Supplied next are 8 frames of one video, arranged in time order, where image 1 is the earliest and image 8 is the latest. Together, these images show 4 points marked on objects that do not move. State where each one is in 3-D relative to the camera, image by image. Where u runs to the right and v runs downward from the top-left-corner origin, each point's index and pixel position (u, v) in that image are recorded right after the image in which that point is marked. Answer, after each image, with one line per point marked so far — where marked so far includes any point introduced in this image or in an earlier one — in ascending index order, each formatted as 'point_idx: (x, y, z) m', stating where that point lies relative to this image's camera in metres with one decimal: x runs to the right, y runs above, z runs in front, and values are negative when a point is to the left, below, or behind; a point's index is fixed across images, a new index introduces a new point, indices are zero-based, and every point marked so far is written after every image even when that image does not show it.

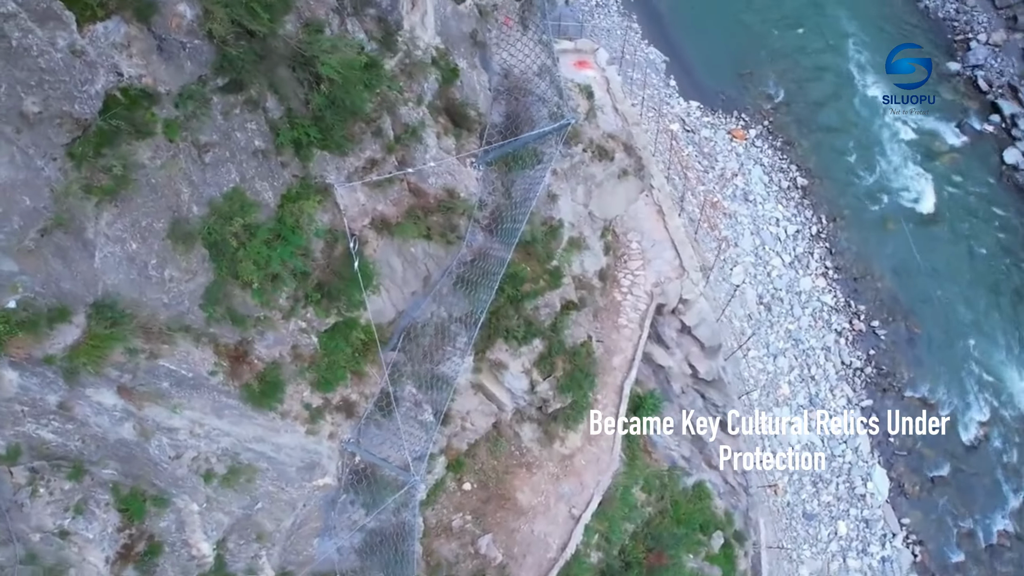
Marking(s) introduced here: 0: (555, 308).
0: (+0.7, -0.3, +13.2) m
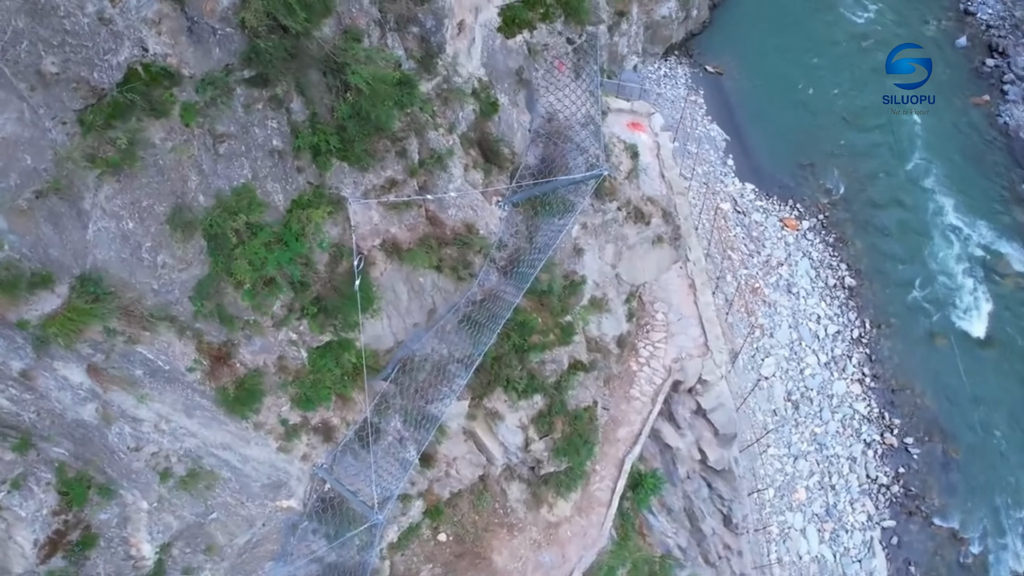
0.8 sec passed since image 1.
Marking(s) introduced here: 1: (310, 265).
0: (+0.7, -1.2, +12.6) m
1: (-2.3, +0.3, +9.9) m
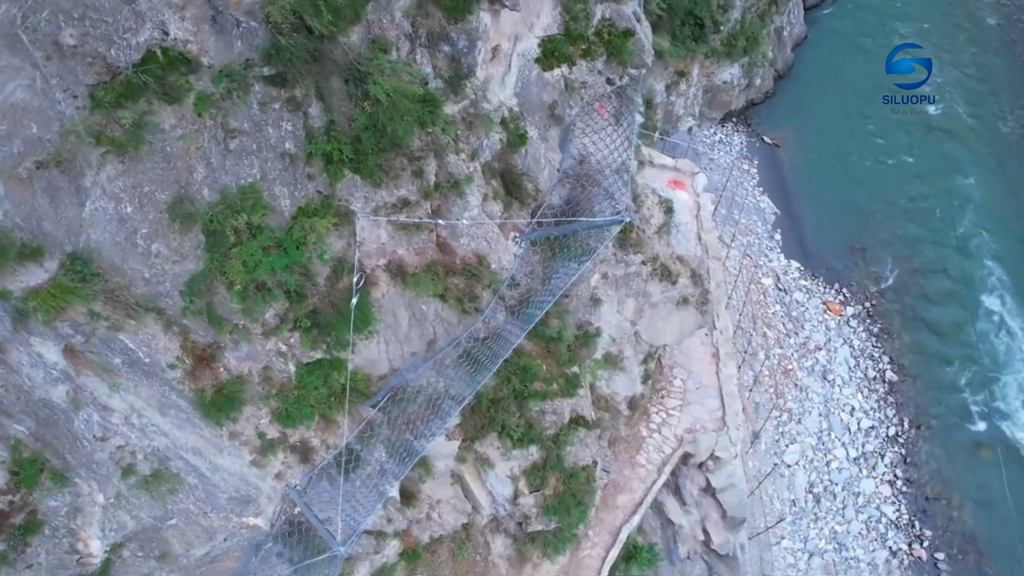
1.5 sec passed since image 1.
0: (+0.7, -1.8, +11.9) m
1: (-2.2, +0.2, +9.6) m
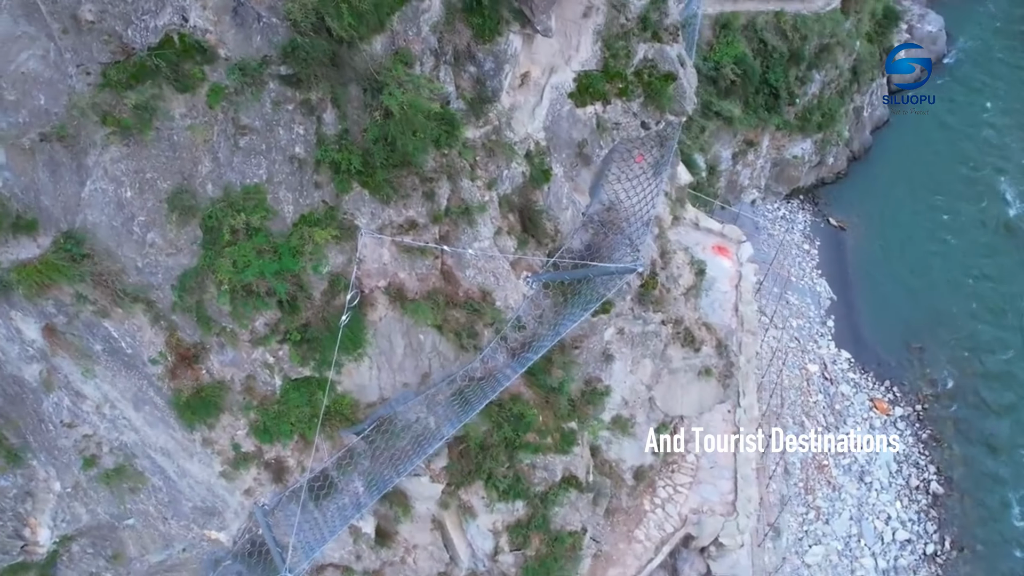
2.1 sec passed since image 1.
0: (+0.6, -2.5, +11.2) m
1: (-2.2, 0.0, +9.2) m
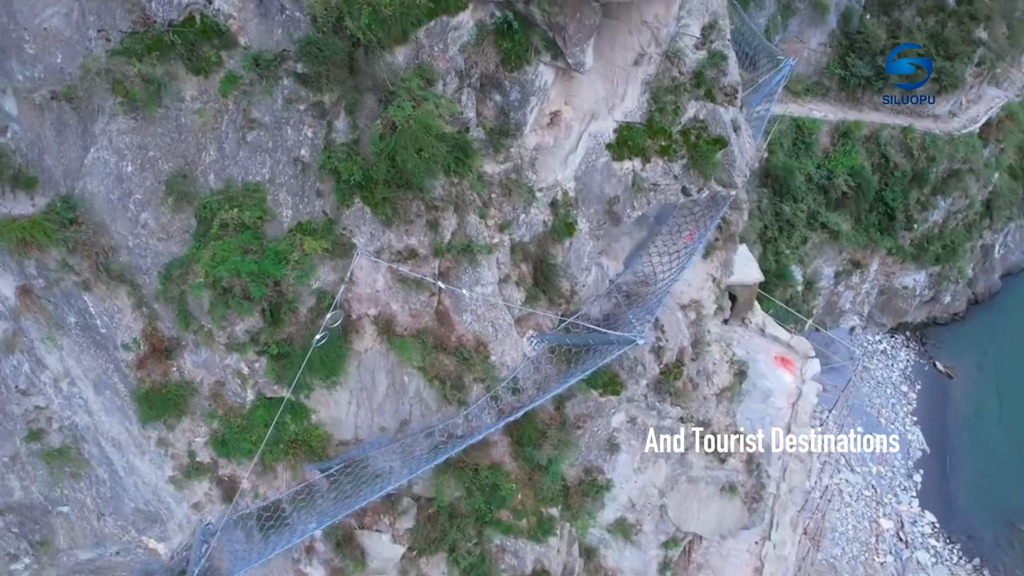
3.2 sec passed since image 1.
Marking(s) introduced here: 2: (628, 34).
0: (+0.2, -3.3, +9.9) m
1: (-2.3, -0.1, +8.6) m
2: (+1.2, +2.7, +8.8) m
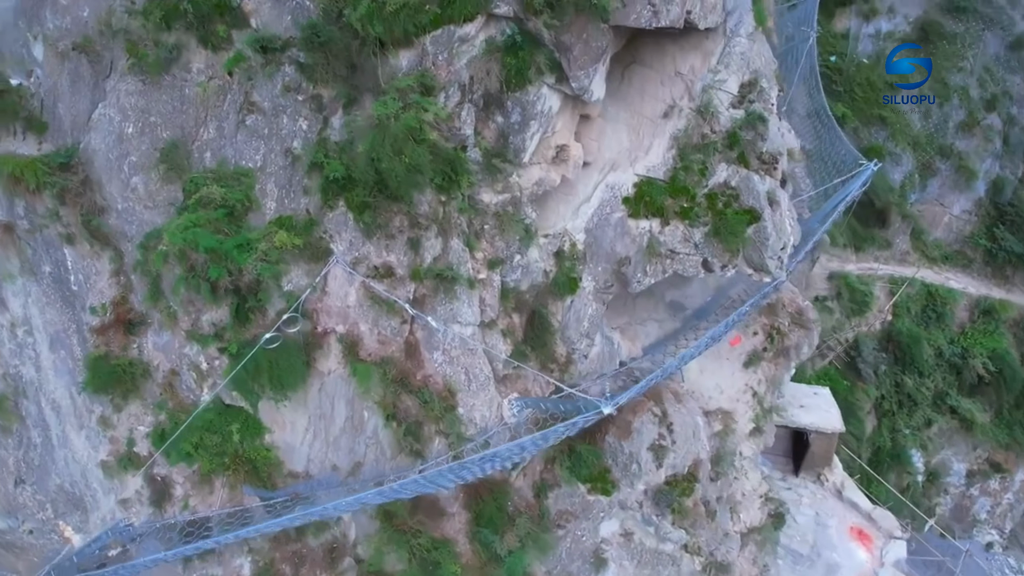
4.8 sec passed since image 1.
0: (-0.5, -3.8, +8.3) m
1: (-2.5, -0.1, +8.3) m
2: (+1.4, +2.0, +8.1) m
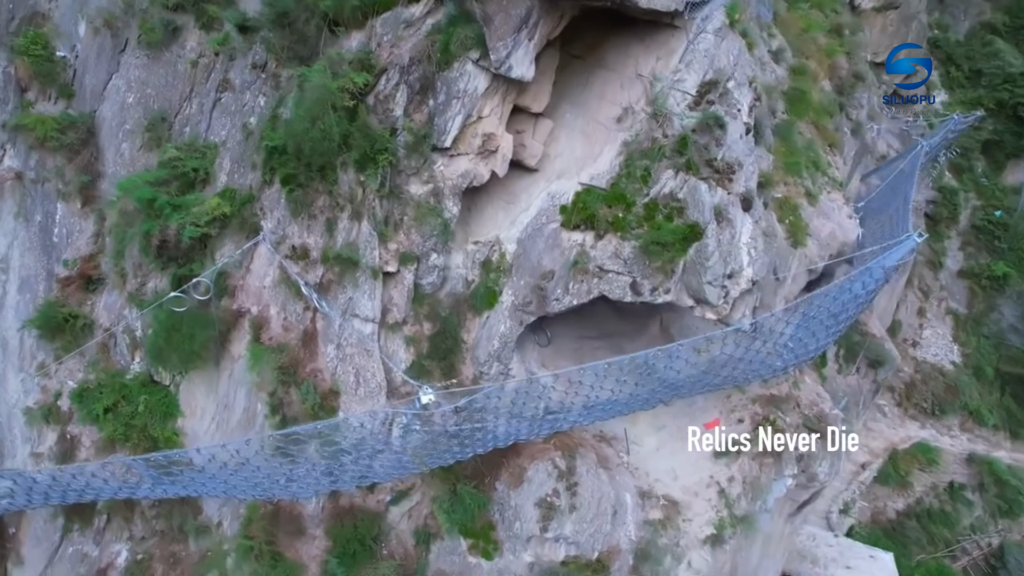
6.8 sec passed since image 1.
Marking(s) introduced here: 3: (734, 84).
0: (-2.0, -3.6, +6.9) m
1: (-3.1, +0.2, +8.3) m
2: (+1.0, +1.7, +7.4) m
3: (+1.8, +1.8, +7.2) m
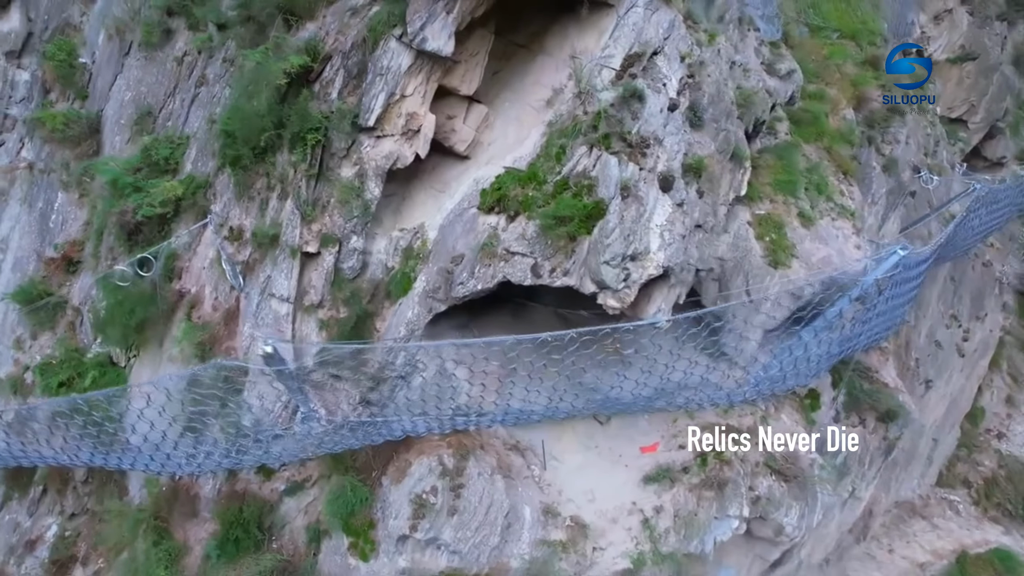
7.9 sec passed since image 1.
0: (-3.0, -3.3, +6.4) m
1: (-3.6, +0.4, +8.4) m
2: (+0.4, +1.8, +7.1) m
3: (+1.3, +1.8, +6.7) m
